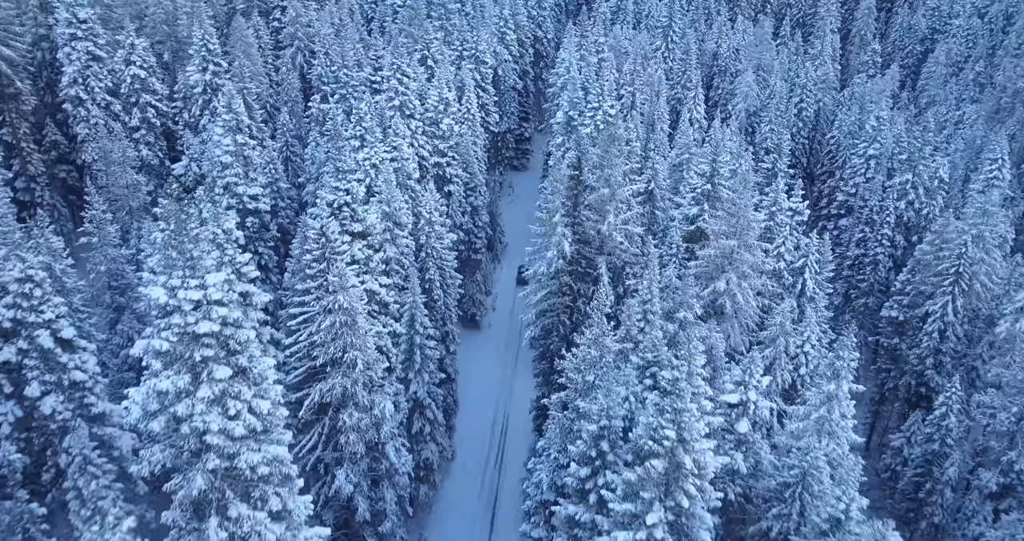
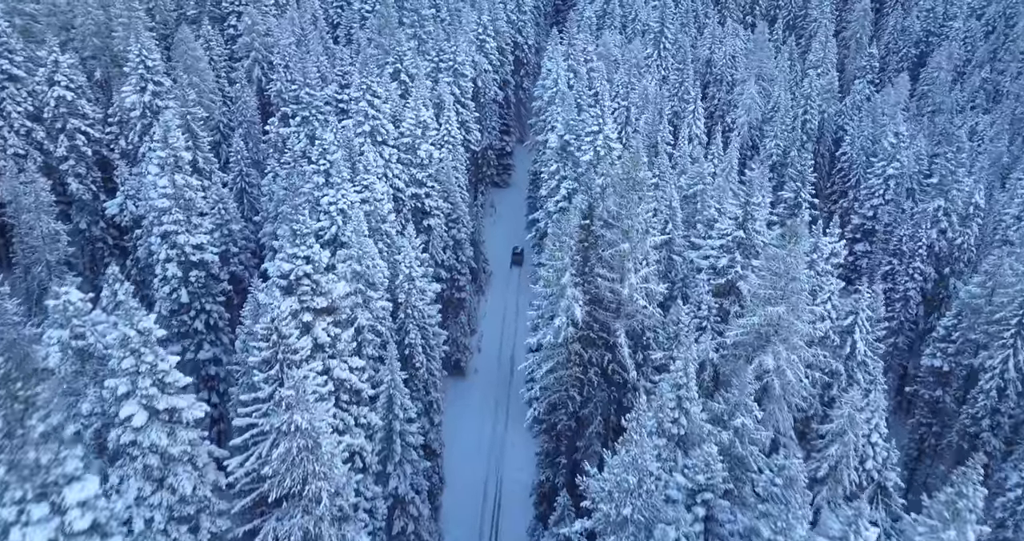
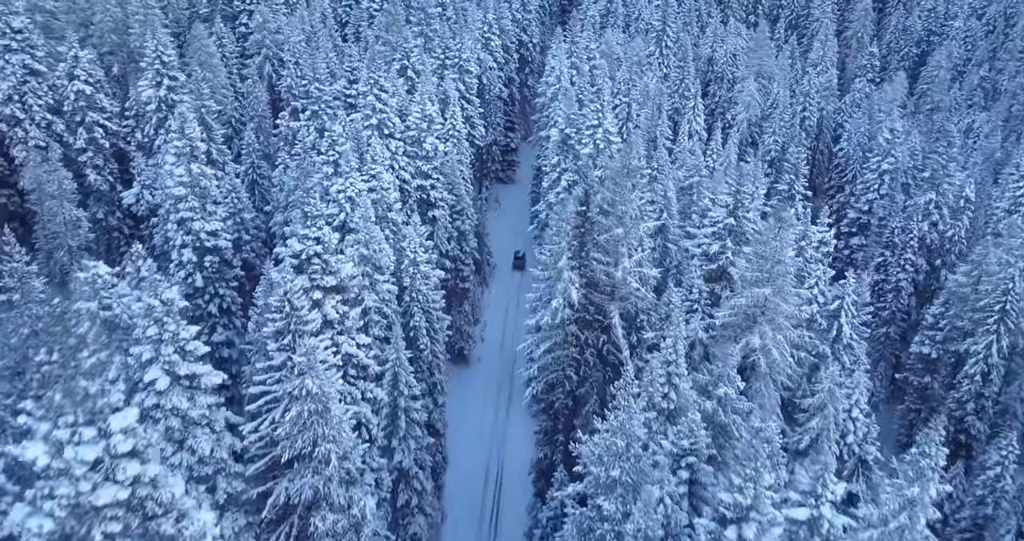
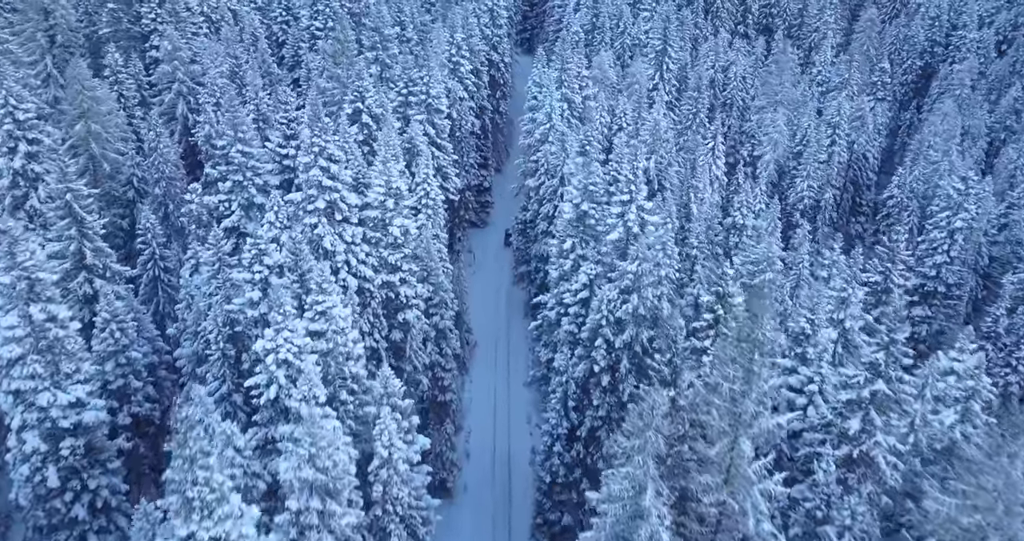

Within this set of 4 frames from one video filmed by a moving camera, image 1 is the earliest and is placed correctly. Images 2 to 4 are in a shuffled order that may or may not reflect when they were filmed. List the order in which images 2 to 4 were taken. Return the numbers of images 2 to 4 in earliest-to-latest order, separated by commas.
3, 2, 4
